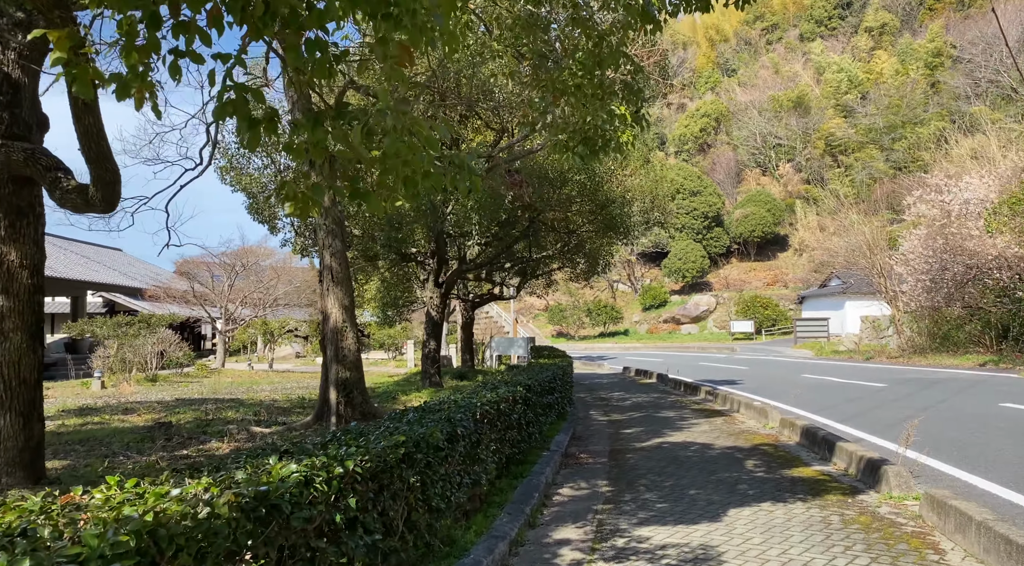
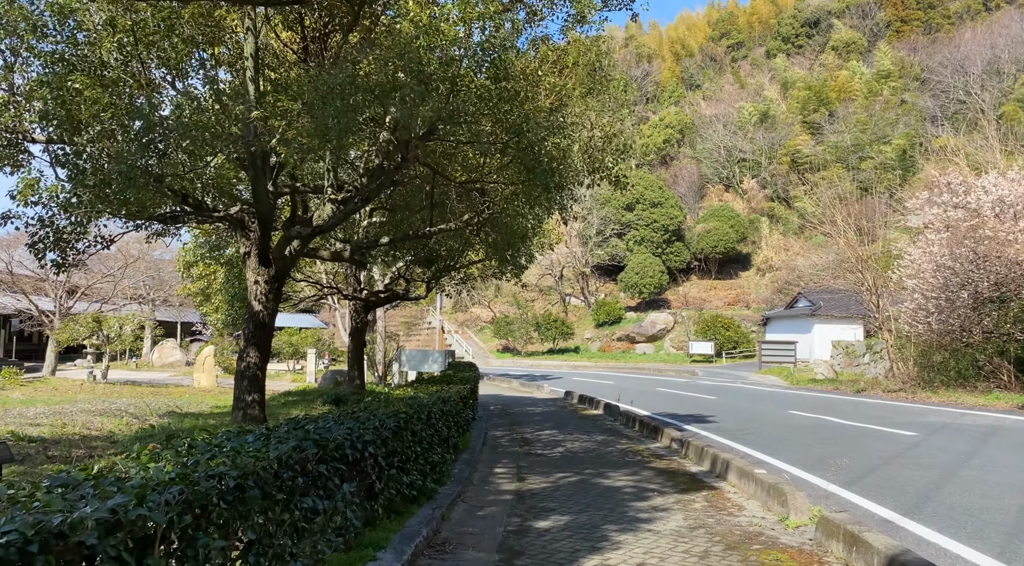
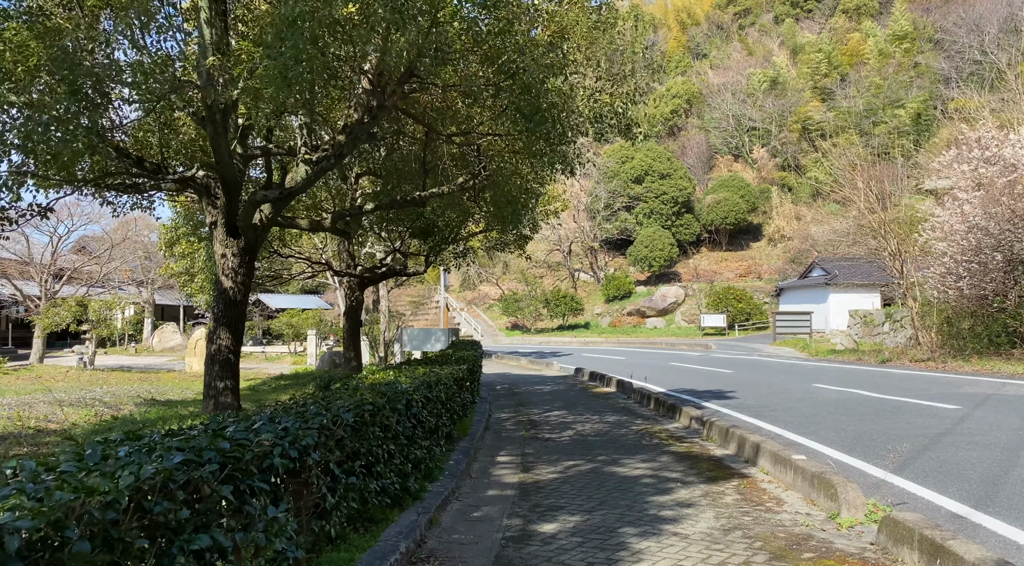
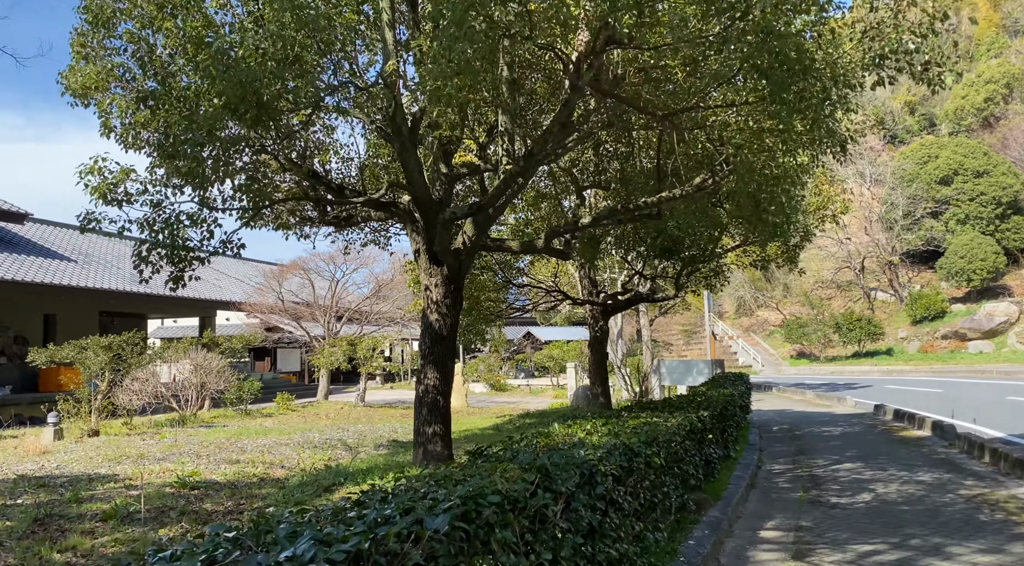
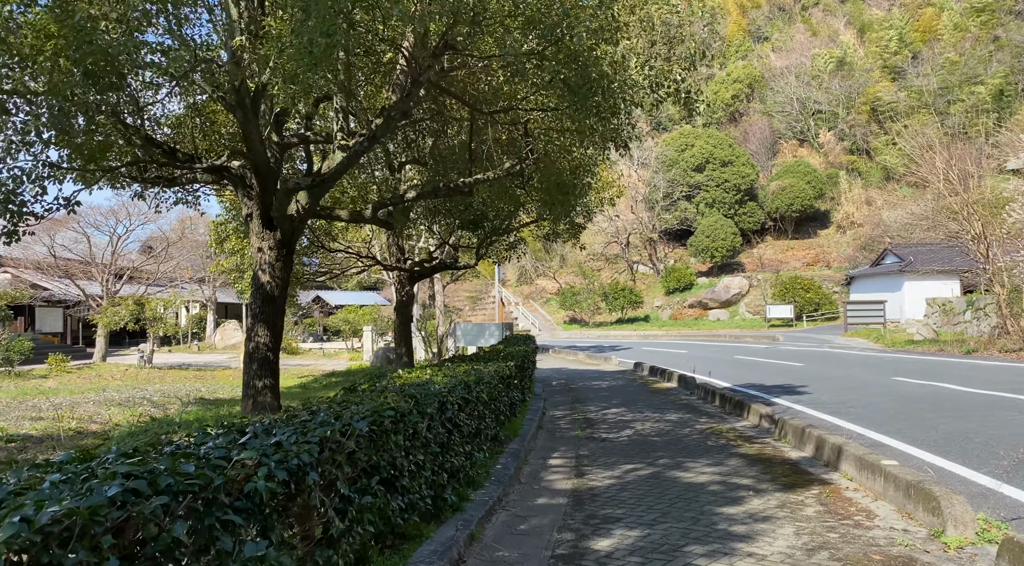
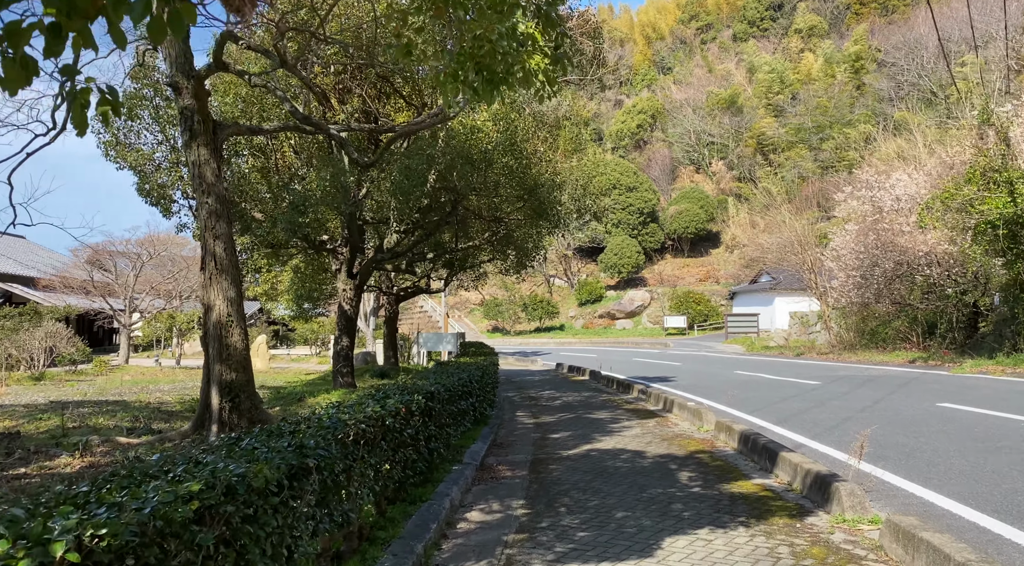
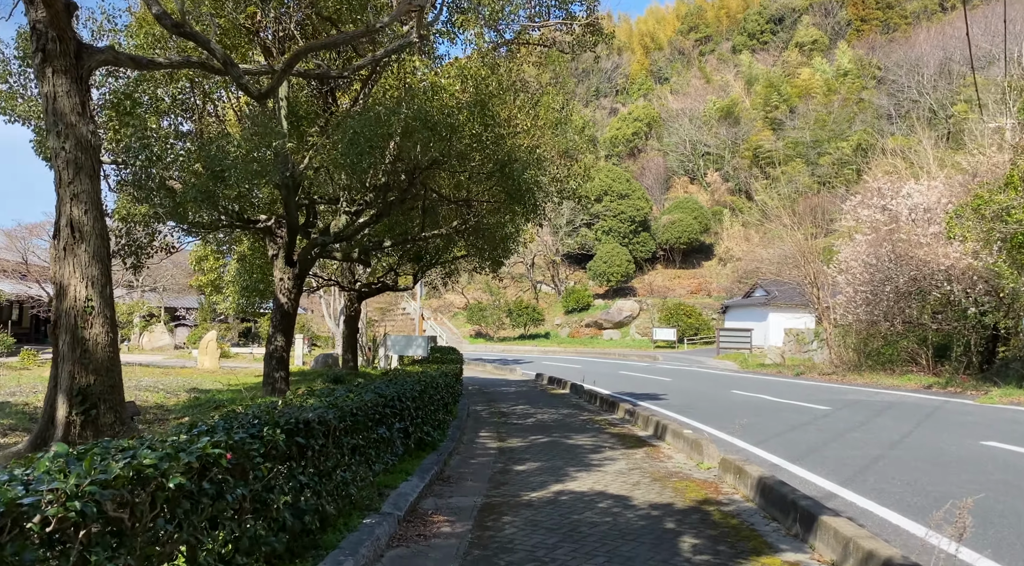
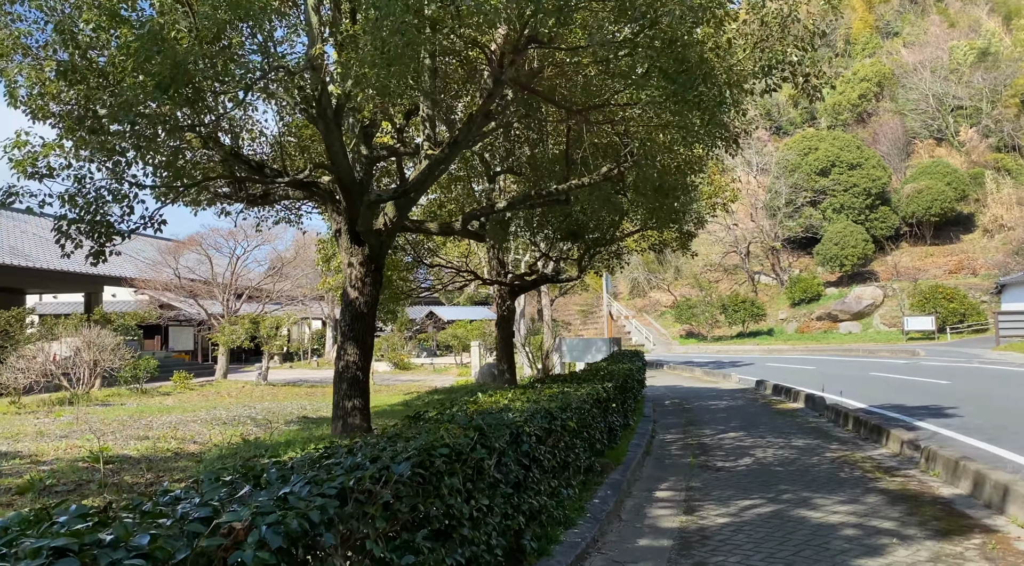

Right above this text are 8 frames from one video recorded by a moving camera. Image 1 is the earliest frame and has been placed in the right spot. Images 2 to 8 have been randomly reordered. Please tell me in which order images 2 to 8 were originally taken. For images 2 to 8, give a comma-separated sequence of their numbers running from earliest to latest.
6, 7, 2, 3, 5, 8, 4
